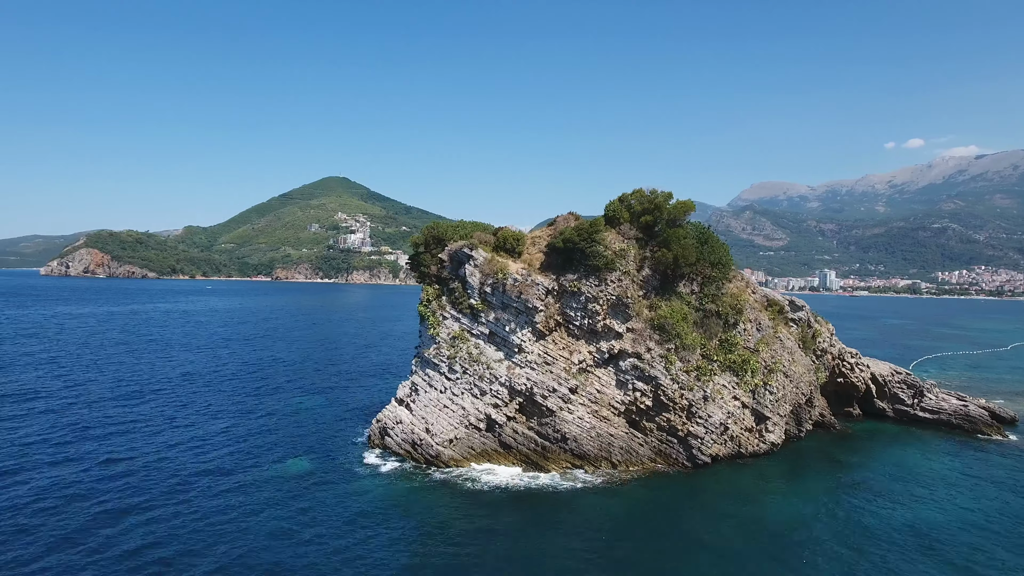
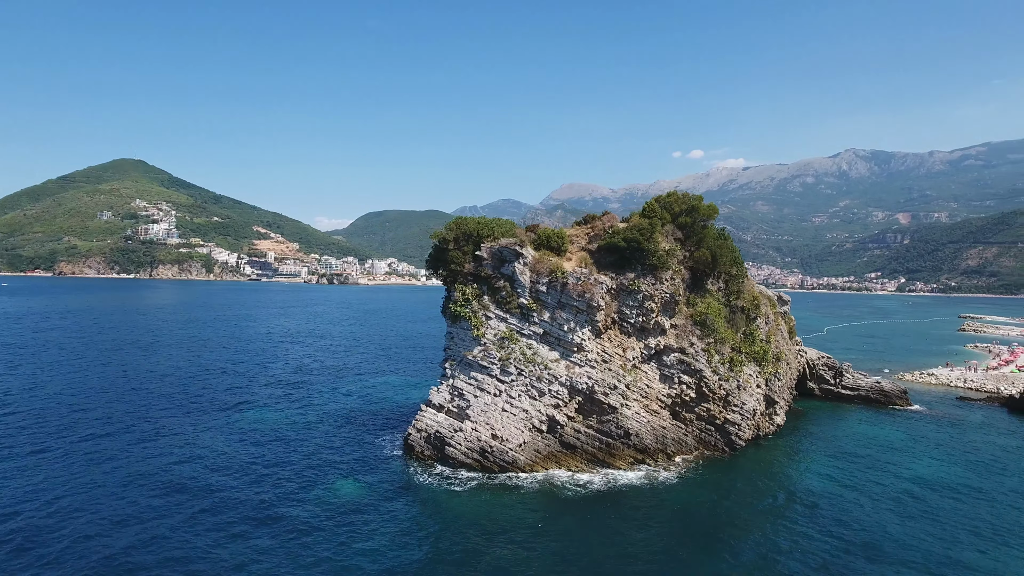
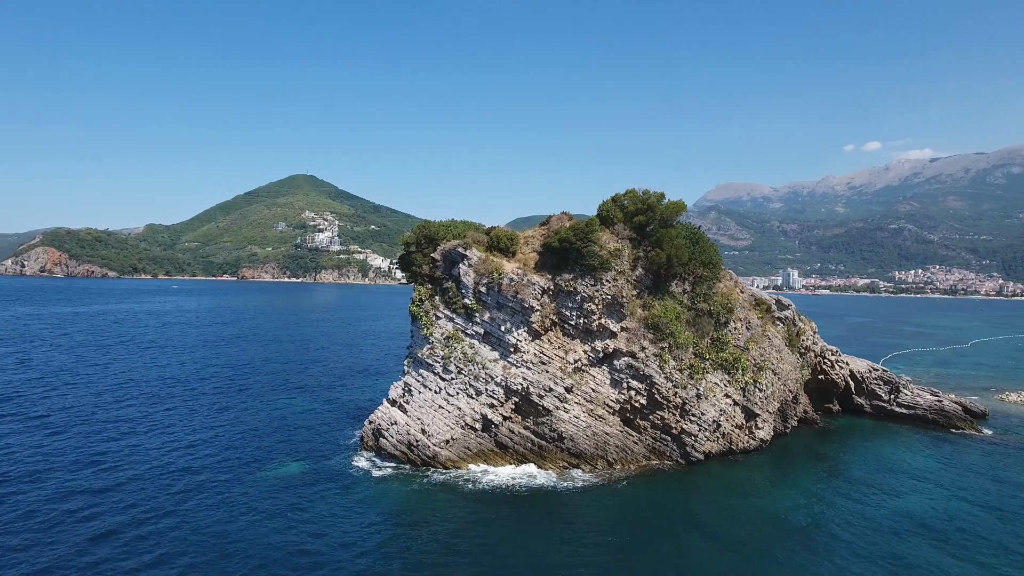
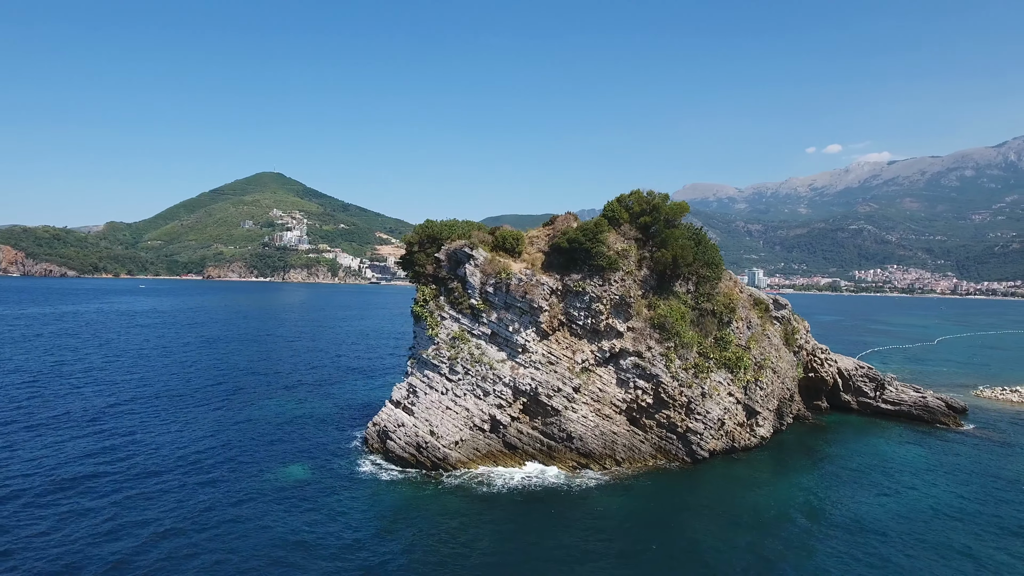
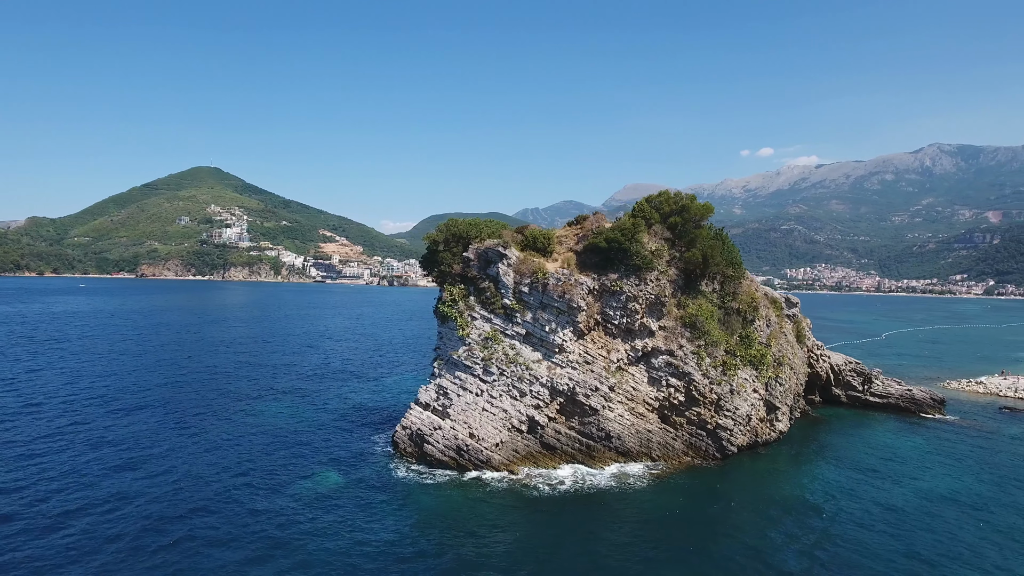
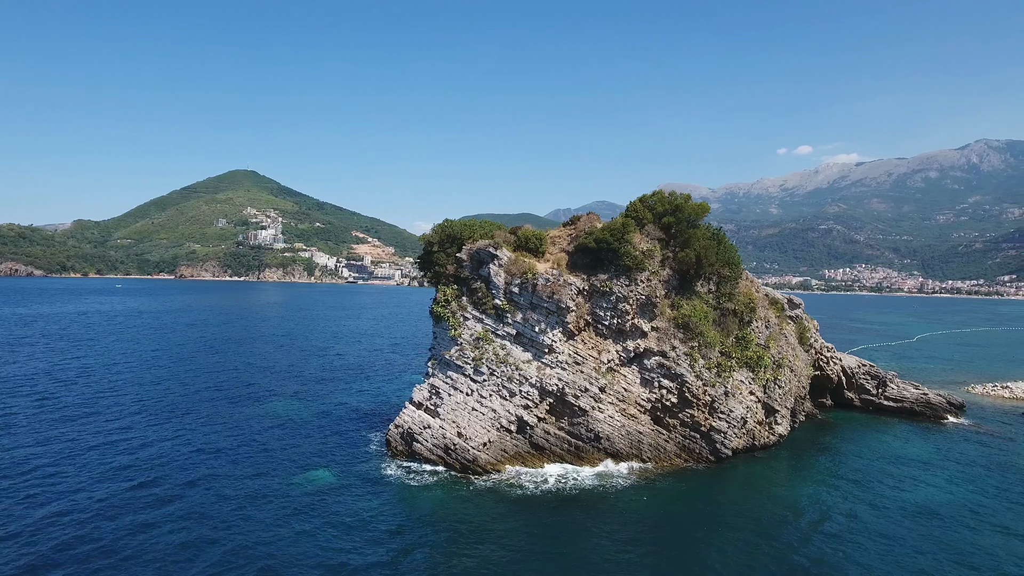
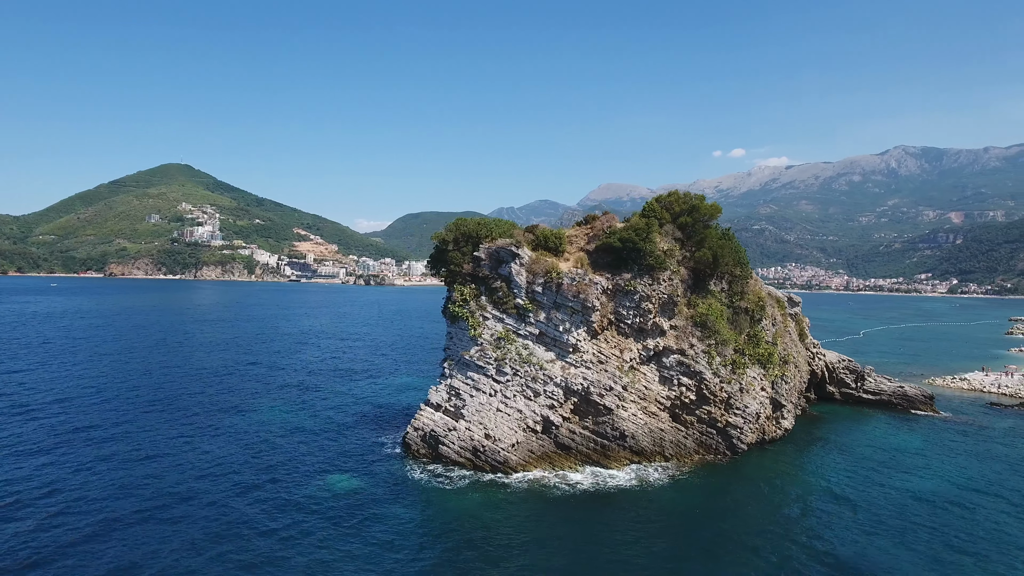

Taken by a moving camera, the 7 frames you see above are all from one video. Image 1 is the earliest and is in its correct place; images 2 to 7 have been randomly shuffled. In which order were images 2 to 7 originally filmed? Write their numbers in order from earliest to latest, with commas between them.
3, 4, 6, 5, 7, 2
